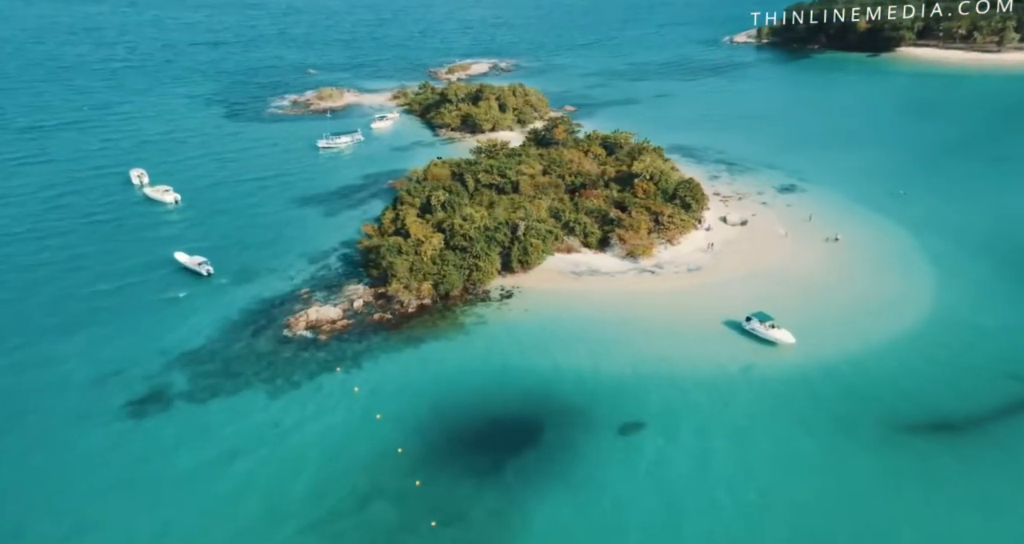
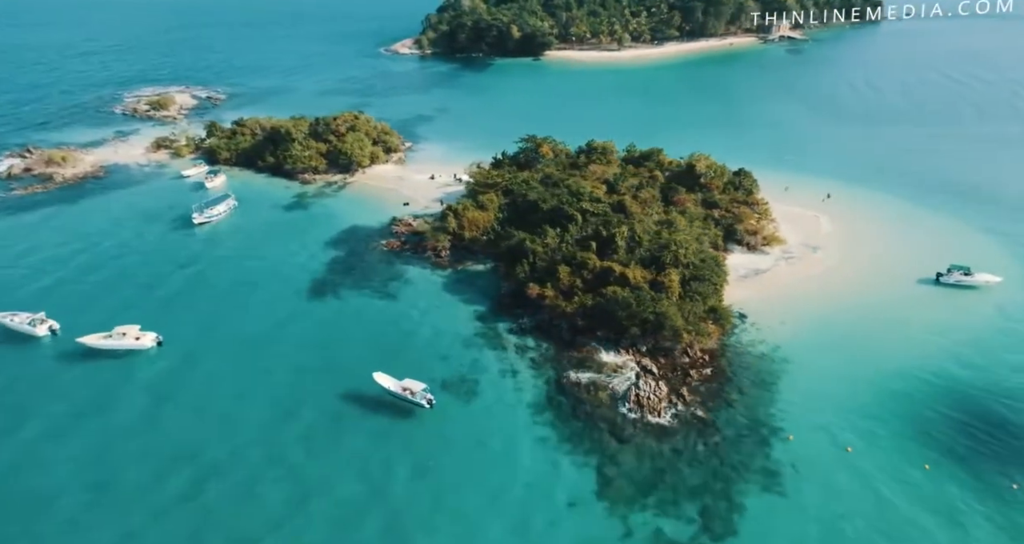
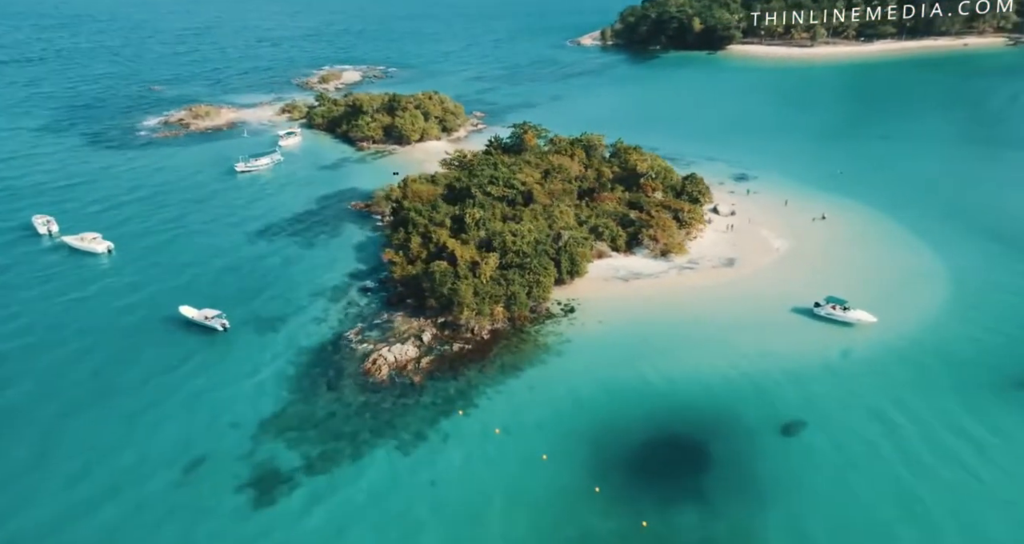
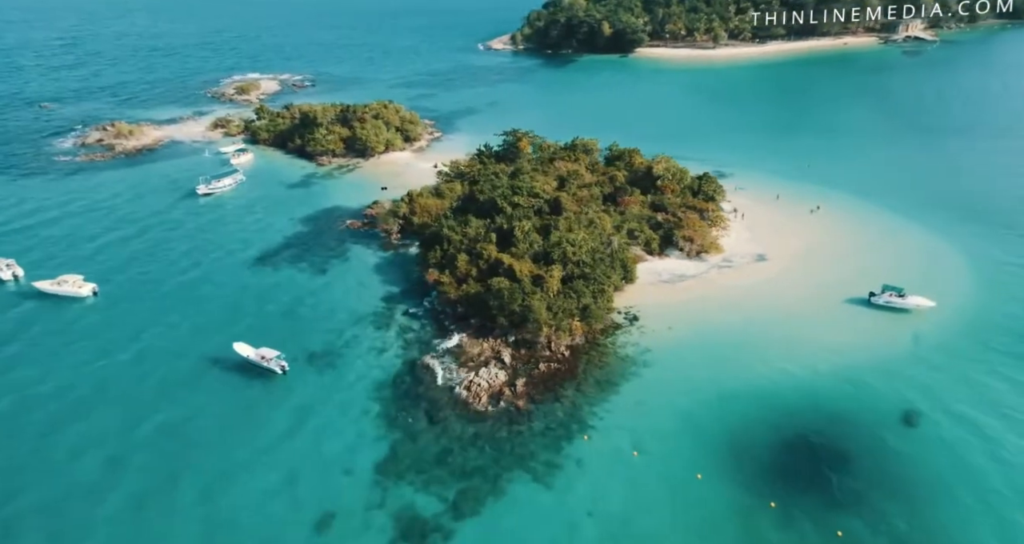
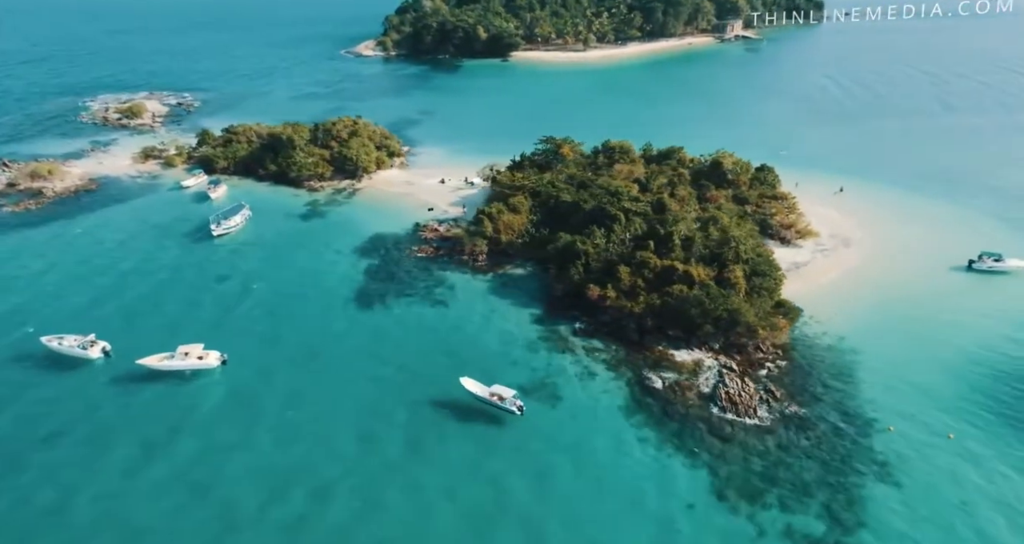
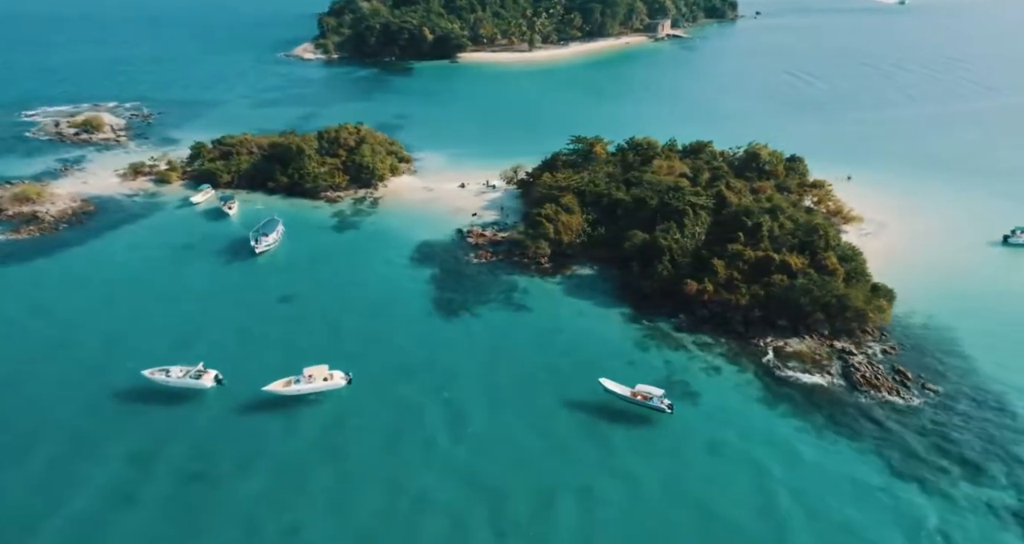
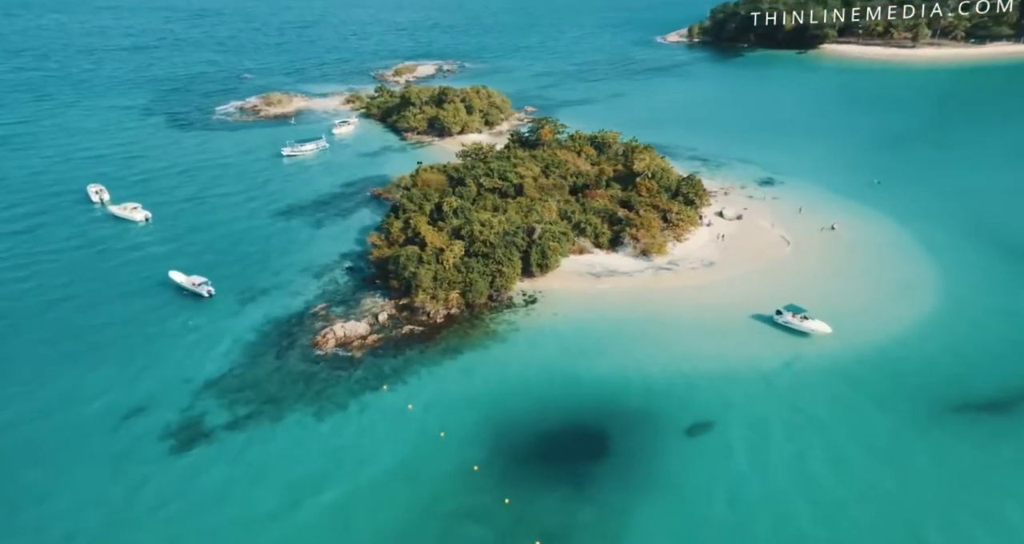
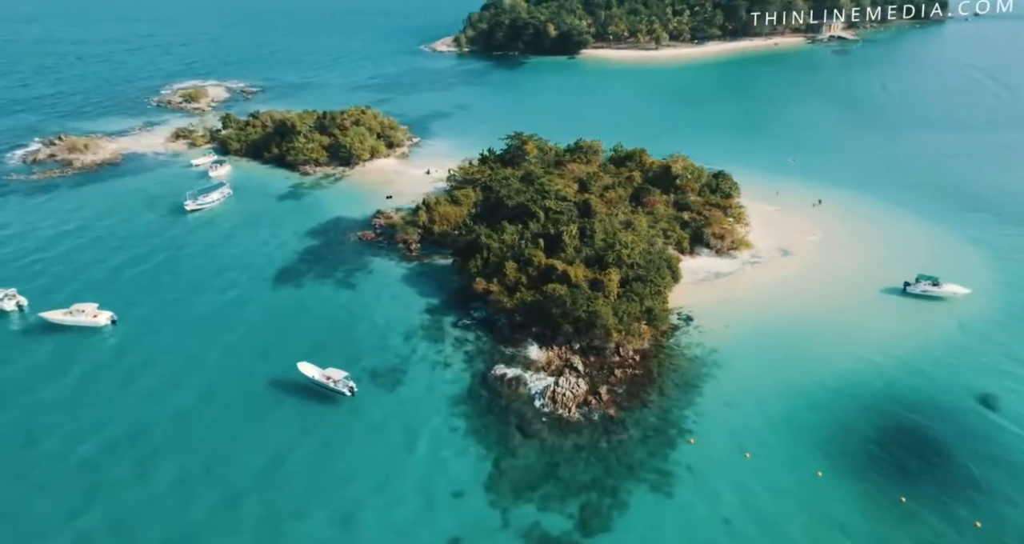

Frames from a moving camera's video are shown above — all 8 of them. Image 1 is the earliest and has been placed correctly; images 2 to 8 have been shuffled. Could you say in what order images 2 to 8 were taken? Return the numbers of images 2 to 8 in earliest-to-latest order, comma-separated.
7, 3, 4, 8, 2, 5, 6
